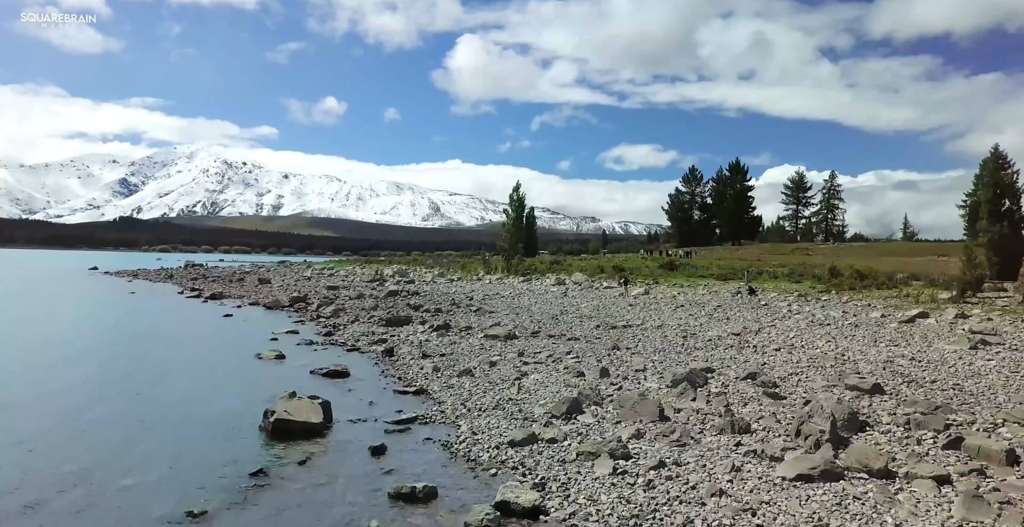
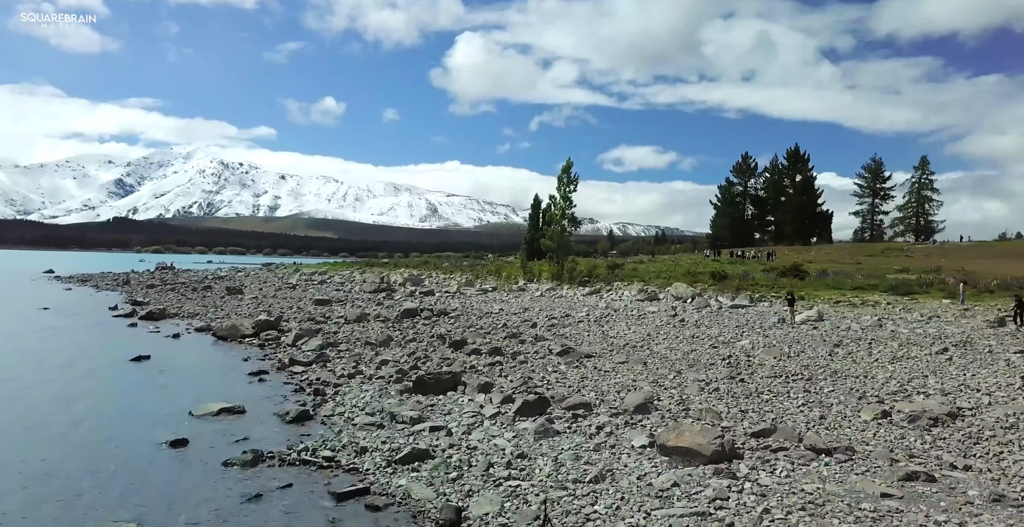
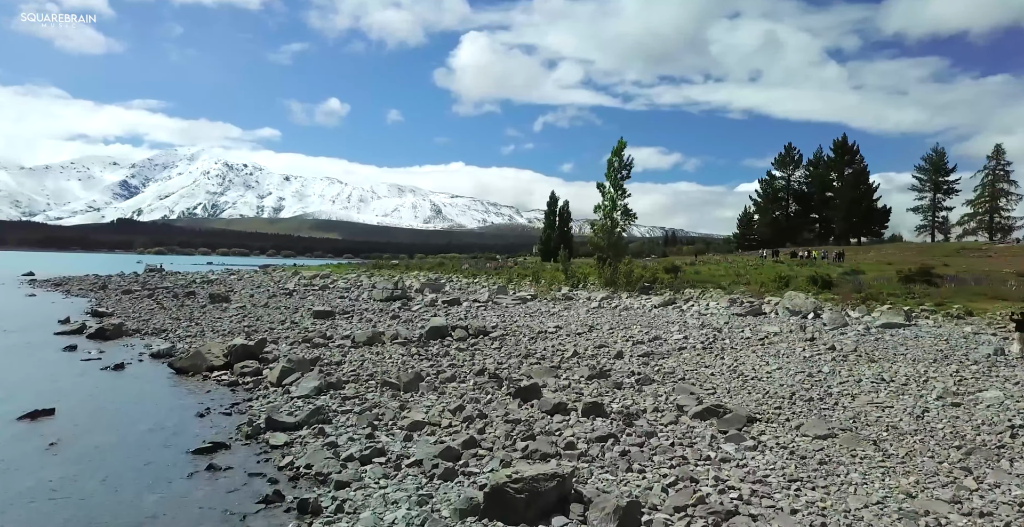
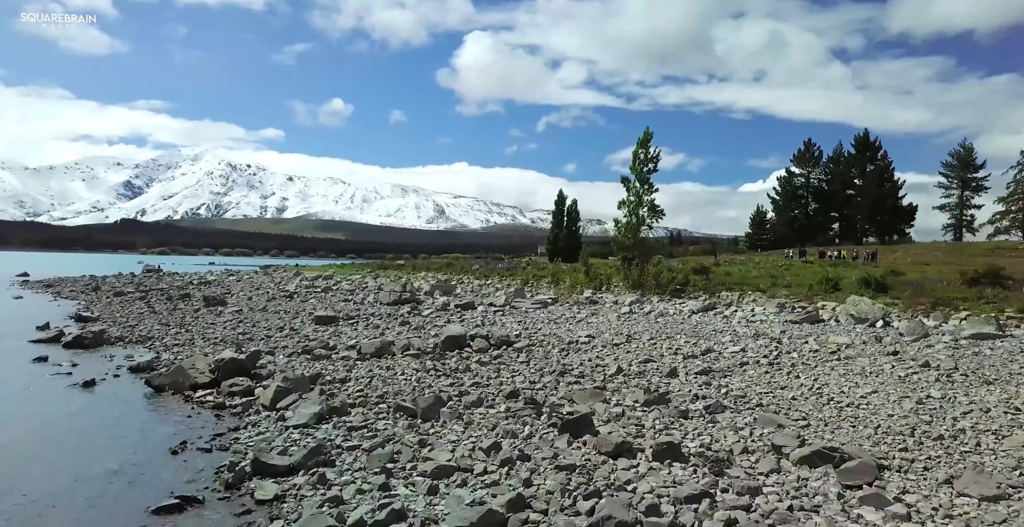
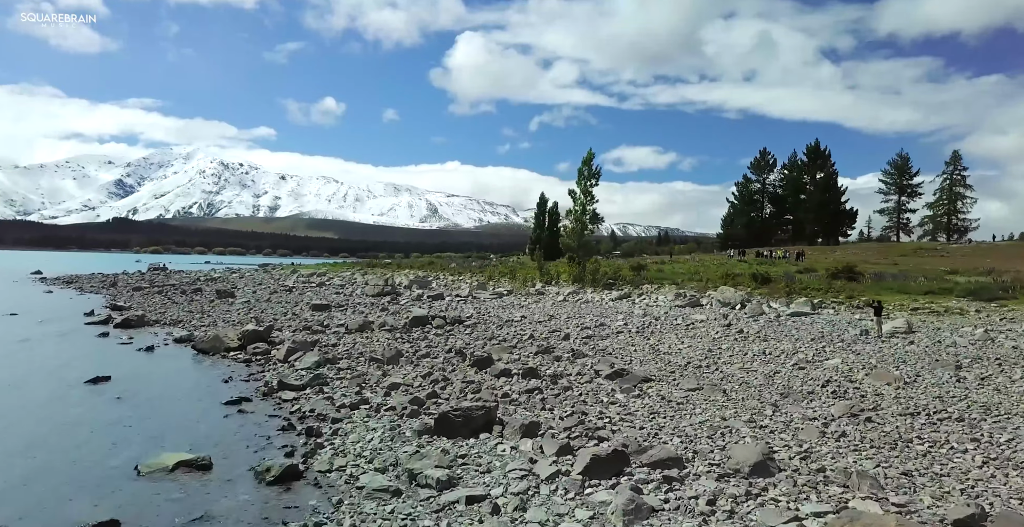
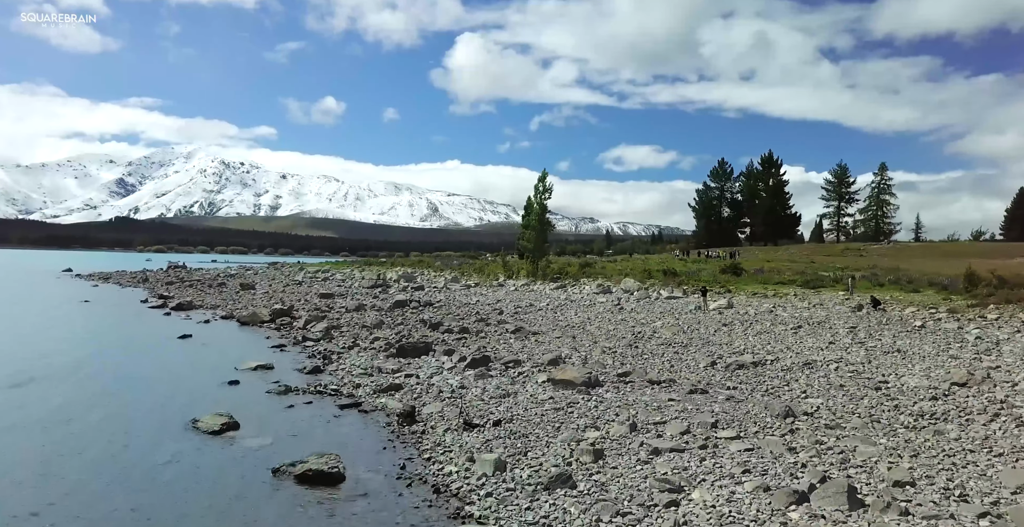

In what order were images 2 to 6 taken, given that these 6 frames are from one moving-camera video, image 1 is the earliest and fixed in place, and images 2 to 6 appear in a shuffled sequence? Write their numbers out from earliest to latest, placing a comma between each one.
6, 2, 5, 3, 4
